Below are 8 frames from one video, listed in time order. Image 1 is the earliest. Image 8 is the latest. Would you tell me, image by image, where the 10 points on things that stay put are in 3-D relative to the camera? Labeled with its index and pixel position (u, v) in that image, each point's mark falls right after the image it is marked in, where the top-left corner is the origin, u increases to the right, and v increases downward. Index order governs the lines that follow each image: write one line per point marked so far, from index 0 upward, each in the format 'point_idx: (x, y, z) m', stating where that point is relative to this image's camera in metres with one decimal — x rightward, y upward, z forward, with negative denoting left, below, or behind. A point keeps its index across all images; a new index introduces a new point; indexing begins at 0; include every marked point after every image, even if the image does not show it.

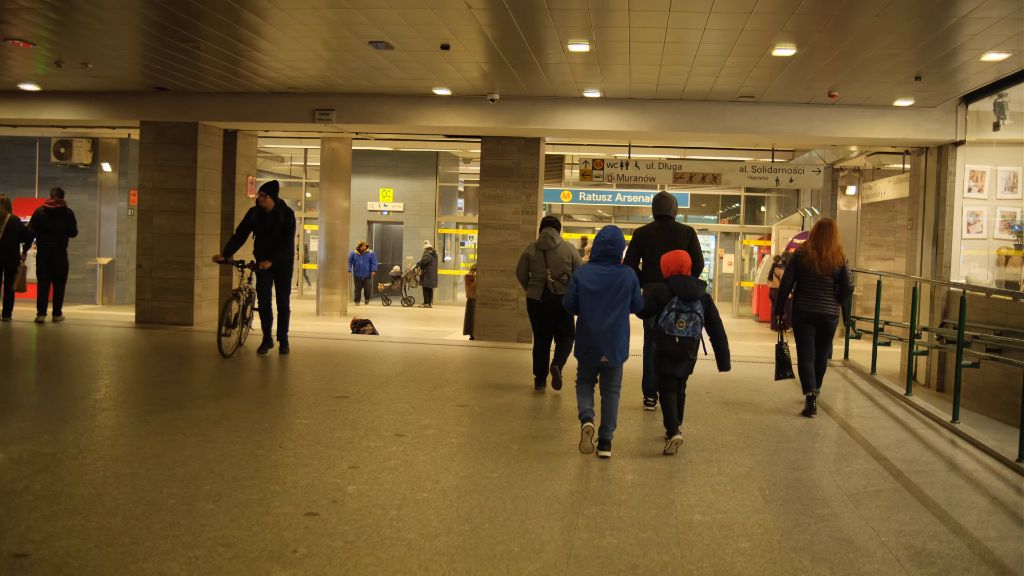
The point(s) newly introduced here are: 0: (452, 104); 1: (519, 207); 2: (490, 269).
0: (-0.5, +1.5, +9.8) m
1: (+0.1, +0.7, +10.7) m
2: (-0.2, +0.2, +10.8) m
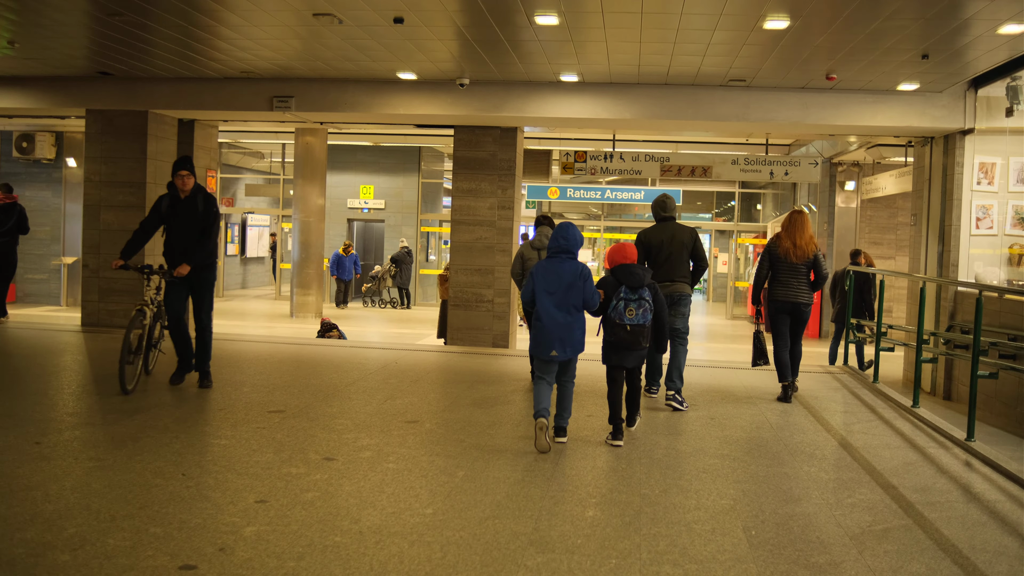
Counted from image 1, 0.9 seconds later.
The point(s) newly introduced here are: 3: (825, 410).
0: (-0.7, +1.5, +9.1) m
1: (-0.2, +0.7, +10.0) m
2: (-0.4, +0.2, +10.1) m
3: (+1.7, -0.7, +6.4) m
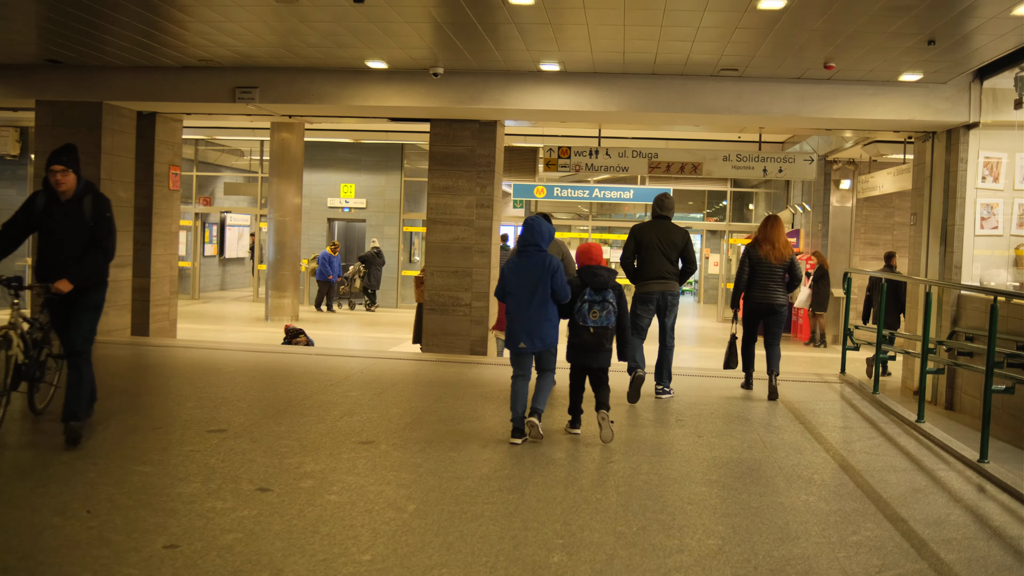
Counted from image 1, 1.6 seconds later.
0: (-0.9, +1.5, +8.6) m
1: (-0.3, +0.7, +9.5) m
2: (-0.6, +0.2, +9.6) m
3: (+1.6, -0.7, +5.9) m
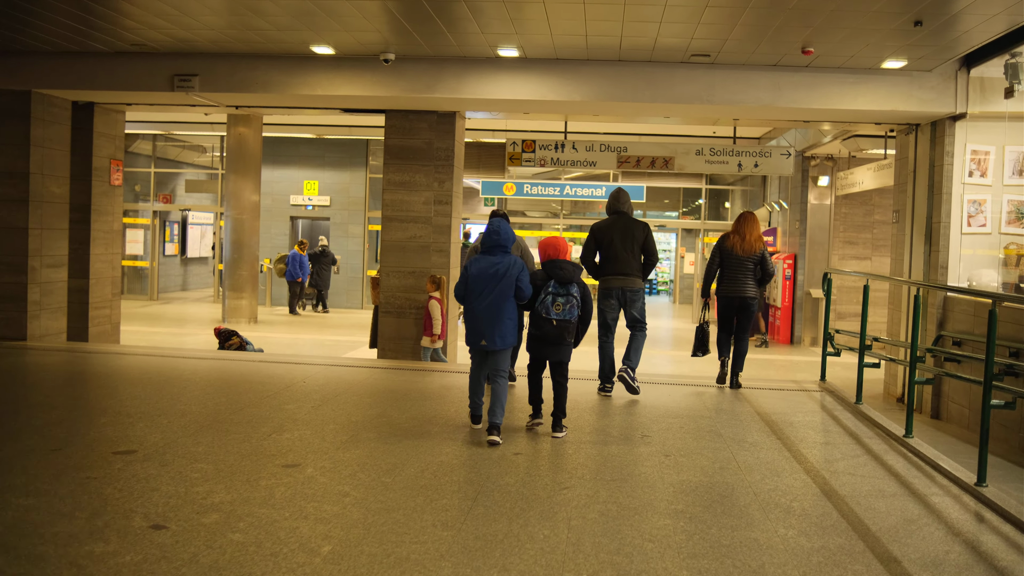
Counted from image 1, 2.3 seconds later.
0: (-1.2, +1.5, +8.0) m
1: (-0.6, +0.7, +8.9) m
2: (-0.9, +0.1, +9.0) m
3: (+1.3, -0.7, +5.4) m
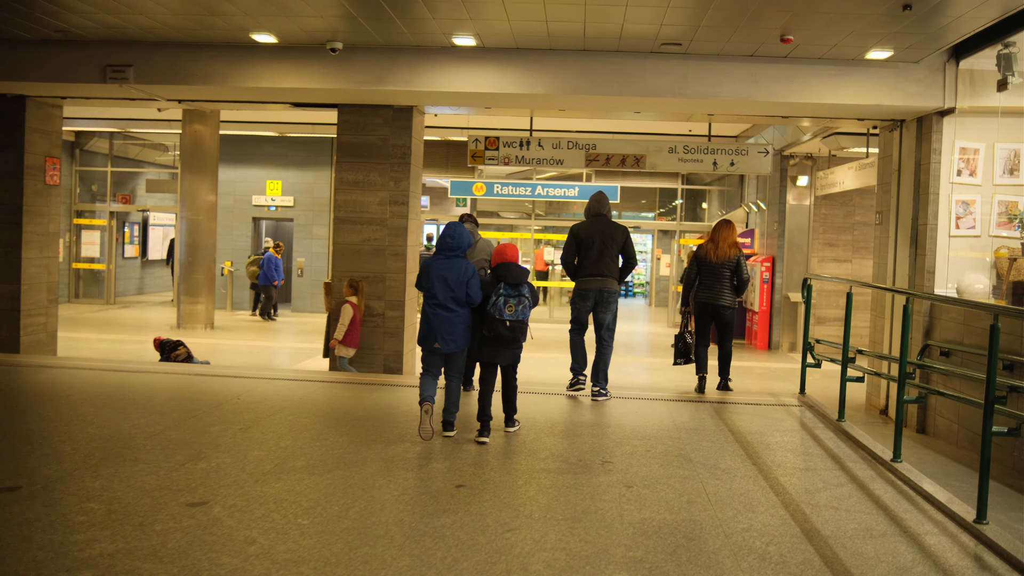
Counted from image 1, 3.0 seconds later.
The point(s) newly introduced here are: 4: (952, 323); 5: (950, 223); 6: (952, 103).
0: (-1.4, +1.5, +7.4) m
1: (-0.9, +0.7, +8.4) m
2: (-1.2, +0.1, +8.4) m
3: (+1.1, -0.7, +4.8) m
4: (+2.6, -0.2, +7.0) m
5: (+2.7, +0.4, +7.3) m
6: (+2.7, +1.1, +7.1) m
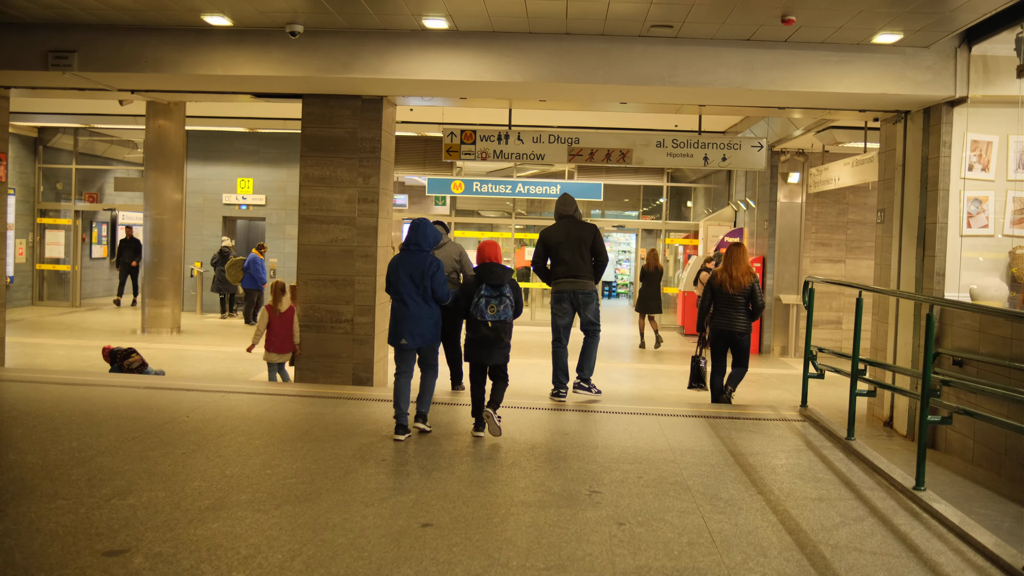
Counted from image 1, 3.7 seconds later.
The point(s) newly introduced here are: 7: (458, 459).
0: (-1.6, +1.4, +6.9) m
1: (-1.1, +0.6, +7.8) m
2: (-1.3, +0.1, +7.9) m
3: (+1.0, -0.8, +4.3) m
4: (+2.5, -0.2, +6.5) m
5: (+2.6, +0.4, +6.8) m
6: (+2.5, +1.1, +6.6) m
7: (-0.2, -0.7, +4.9) m
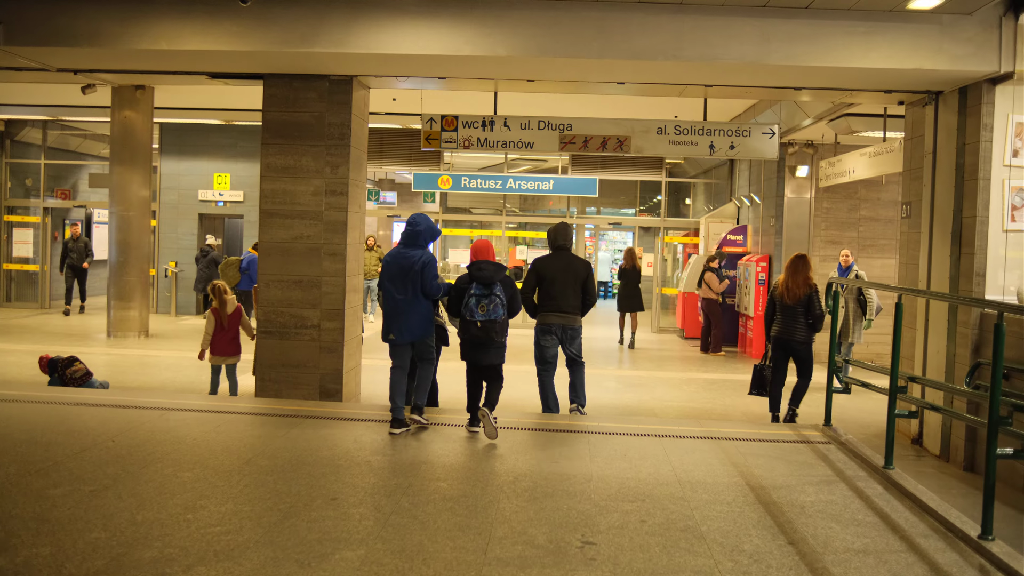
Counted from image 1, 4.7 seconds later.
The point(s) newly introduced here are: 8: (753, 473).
0: (-1.6, +1.4, +6.1) m
1: (-1.1, +0.6, +7.0) m
2: (-1.4, +0.1, +7.1) m
3: (+0.9, -0.8, +3.5) m
4: (+2.4, -0.2, +5.7) m
5: (+2.5, +0.4, +6.0) m
6: (+2.5, +1.1, +5.8) m
7: (-0.3, -0.7, +4.1) m
8: (+0.9, -0.7, +4.6) m
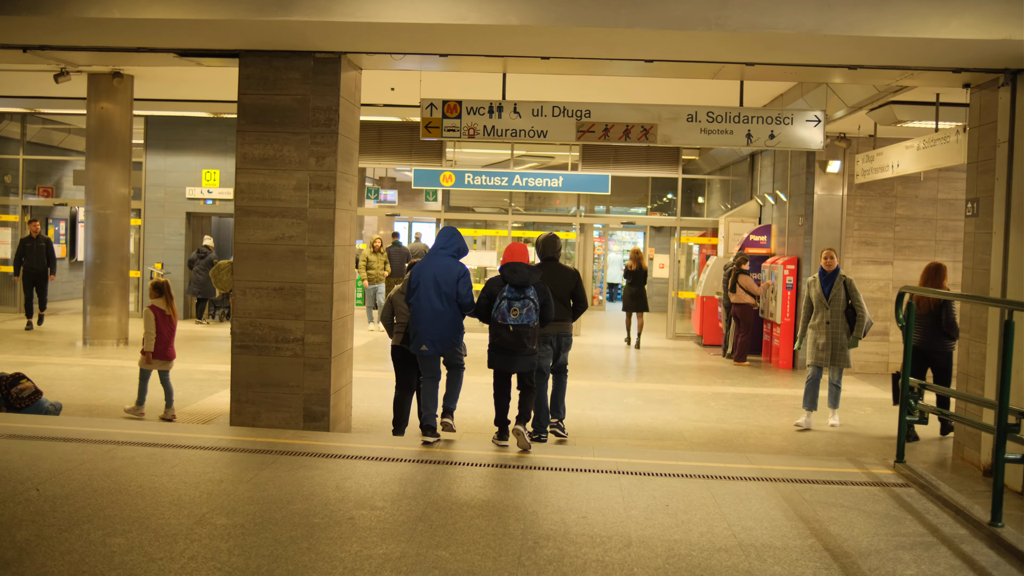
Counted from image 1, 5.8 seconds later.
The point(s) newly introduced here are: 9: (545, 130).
0: (-1.6, +1.4, +5.2) m
1: (-1.1, +0.6, +6.1) m
2: (-1.3, 0.0, +6.2) m
3: (+1.0, -0.8, +2.6) m
4: (+2.5, -0.3, +4.8) m
5: (+2.6, +0.3, +5.1) m
6: (+2.5, +1.0, +4.9) m
7: (-0.2, -0.8, +3.2) m
8: (+1.0, -0.8, +3.7) m
9: (+0.2, +0.9, +7.0) m
